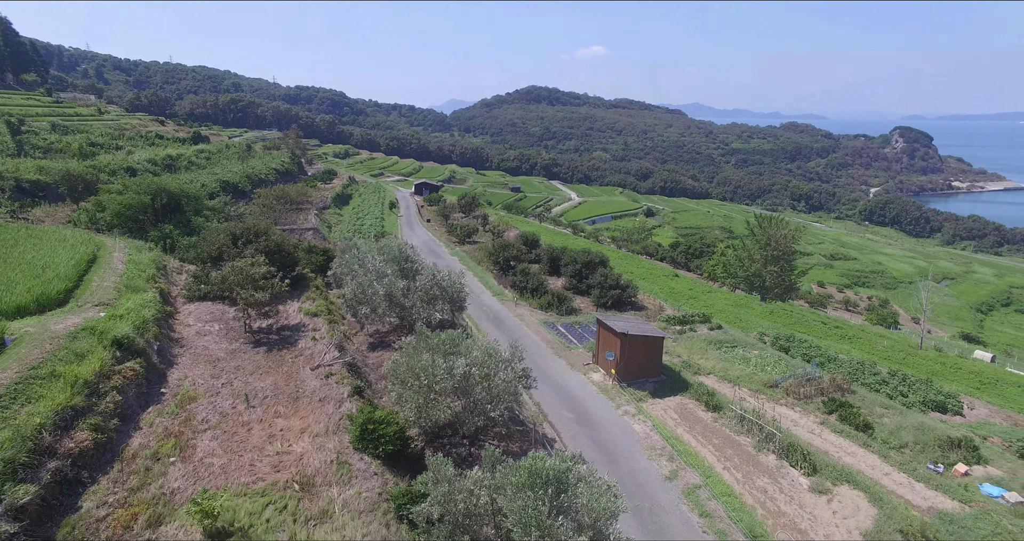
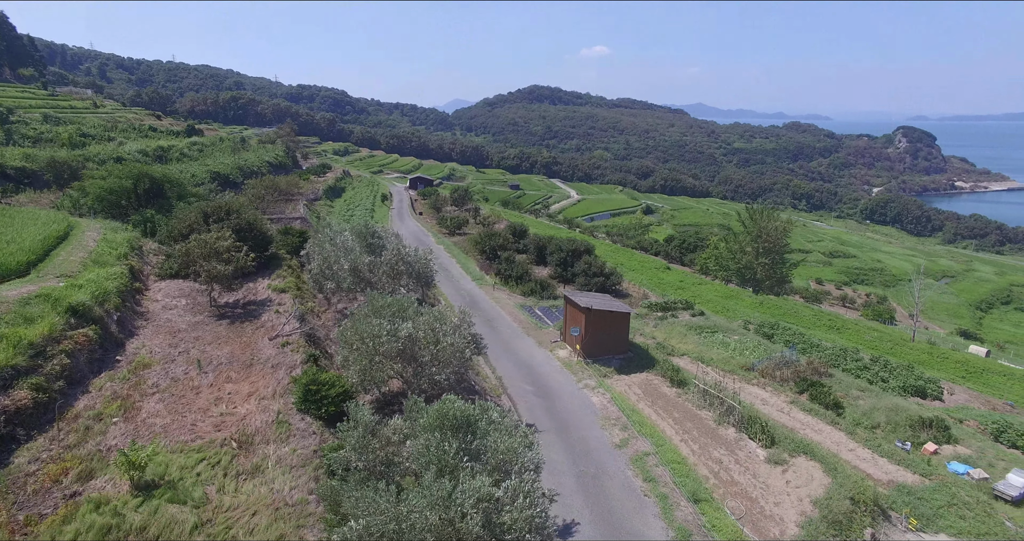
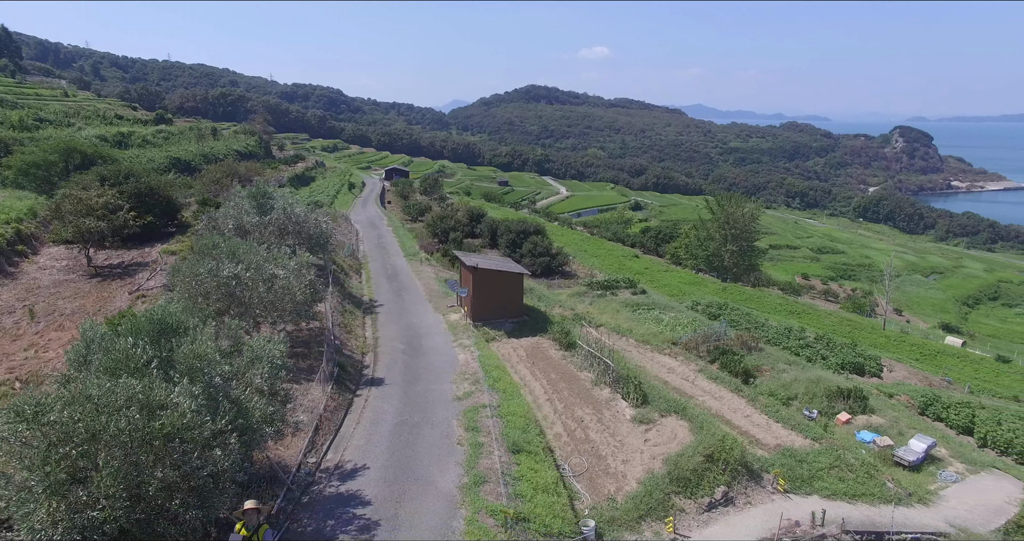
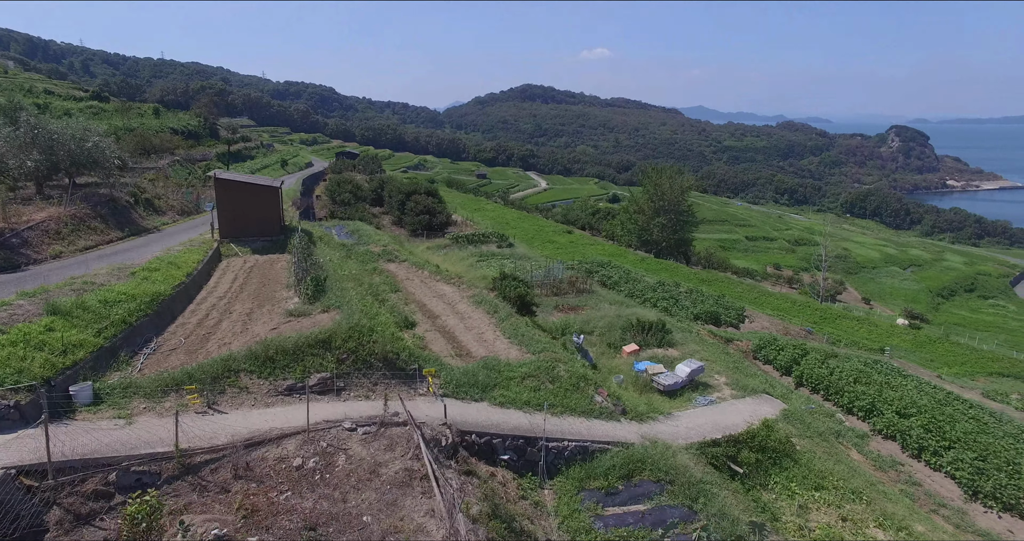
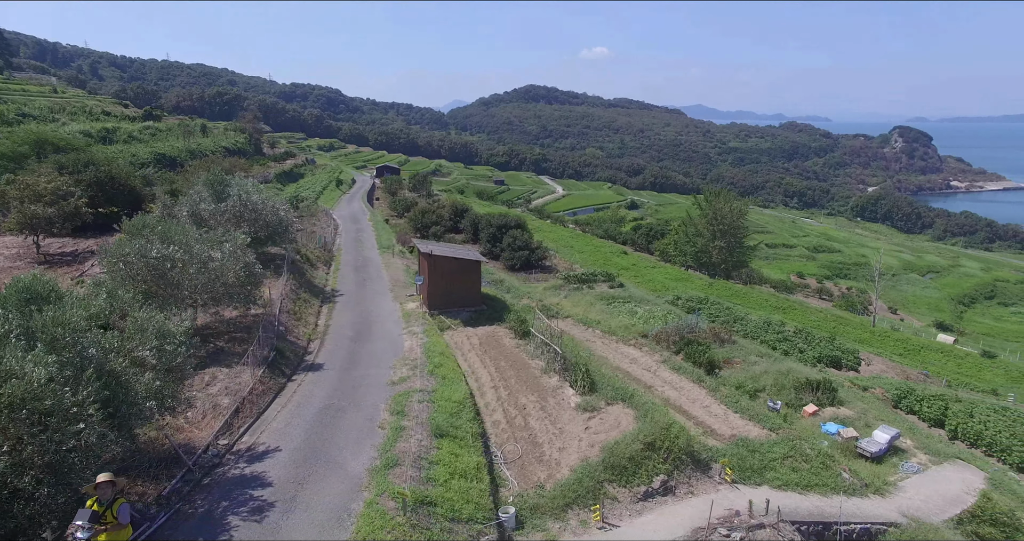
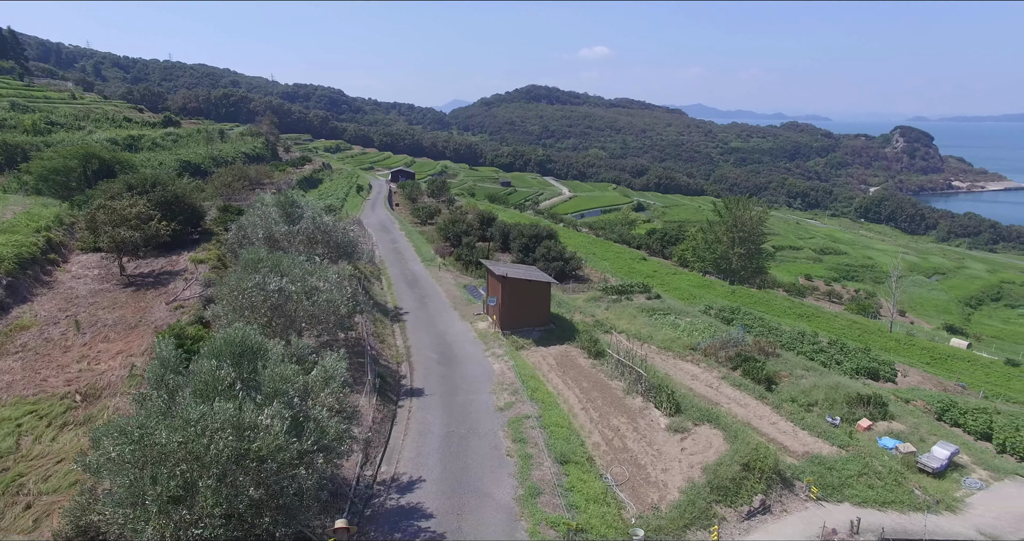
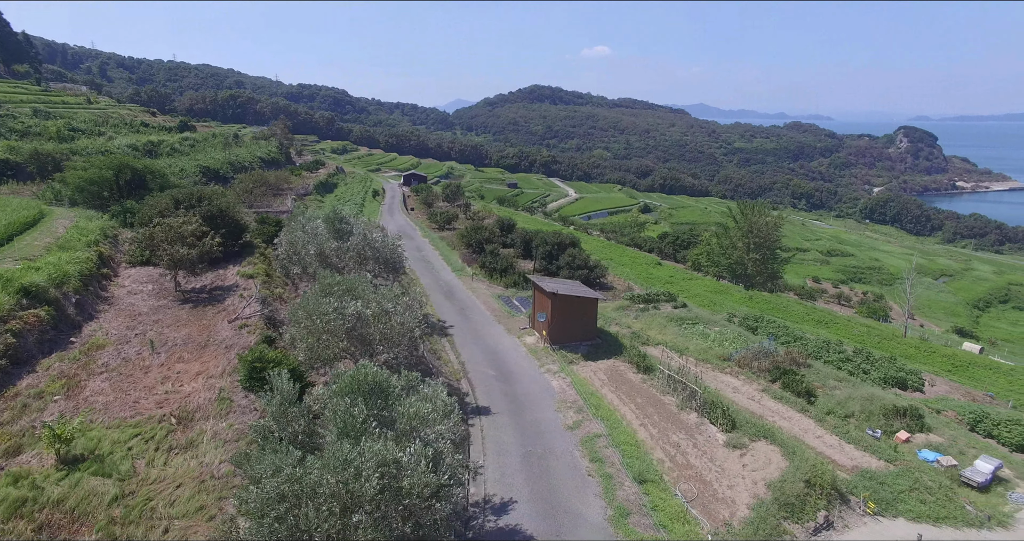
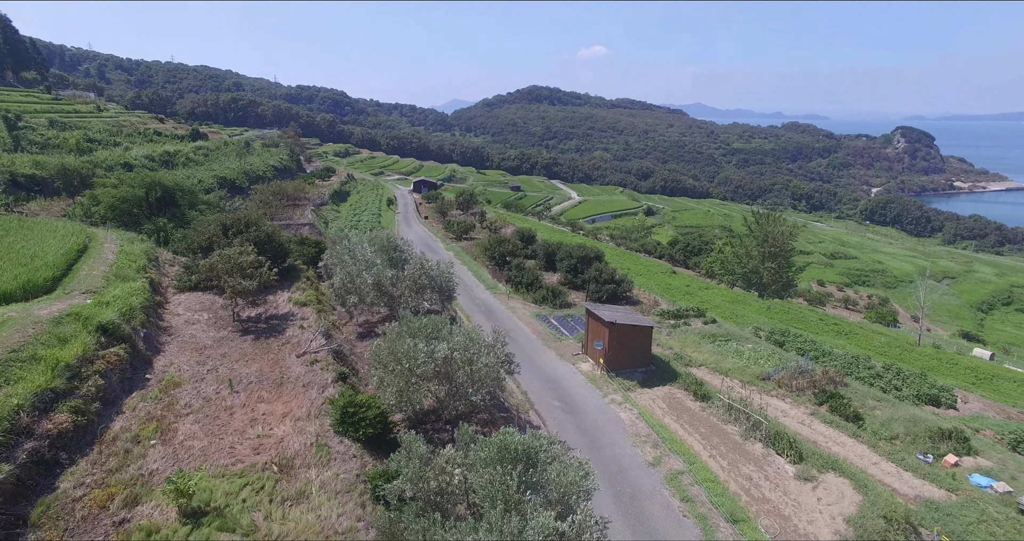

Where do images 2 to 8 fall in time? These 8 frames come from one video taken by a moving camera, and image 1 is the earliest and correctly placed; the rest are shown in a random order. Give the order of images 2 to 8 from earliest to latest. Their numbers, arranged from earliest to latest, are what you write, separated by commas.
8, 2, 7, 6, 3, 5, 4
